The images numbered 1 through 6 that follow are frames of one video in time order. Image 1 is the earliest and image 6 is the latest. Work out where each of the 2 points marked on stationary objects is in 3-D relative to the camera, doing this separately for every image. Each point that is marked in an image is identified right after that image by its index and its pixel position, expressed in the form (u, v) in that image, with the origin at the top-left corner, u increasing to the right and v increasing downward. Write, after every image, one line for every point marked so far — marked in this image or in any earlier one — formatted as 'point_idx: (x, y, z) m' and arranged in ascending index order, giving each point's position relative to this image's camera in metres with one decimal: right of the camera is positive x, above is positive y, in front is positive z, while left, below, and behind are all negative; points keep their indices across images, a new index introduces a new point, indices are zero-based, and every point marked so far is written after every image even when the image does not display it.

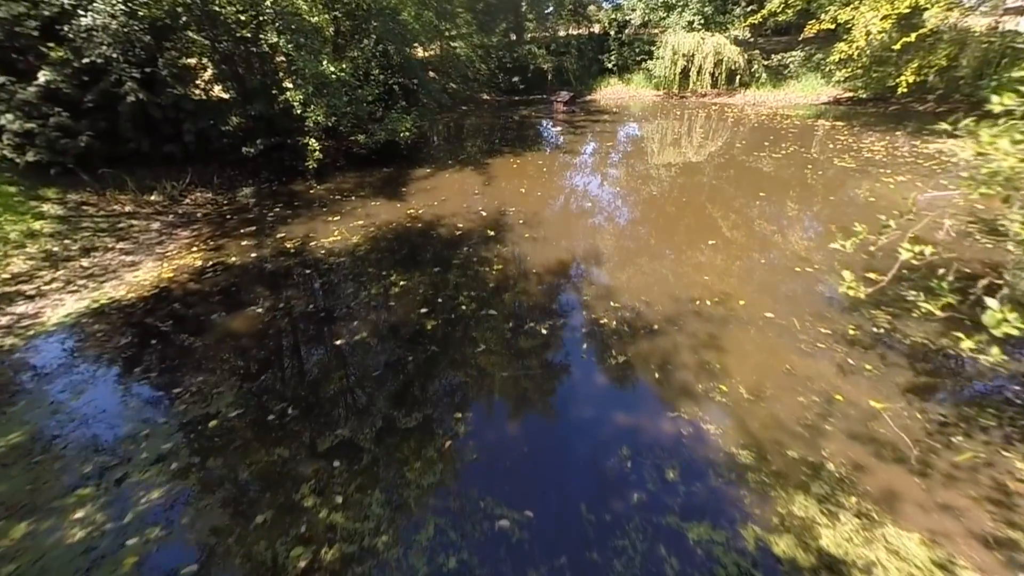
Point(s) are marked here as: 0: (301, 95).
0: (-9.7, +8.7, +8.1) m
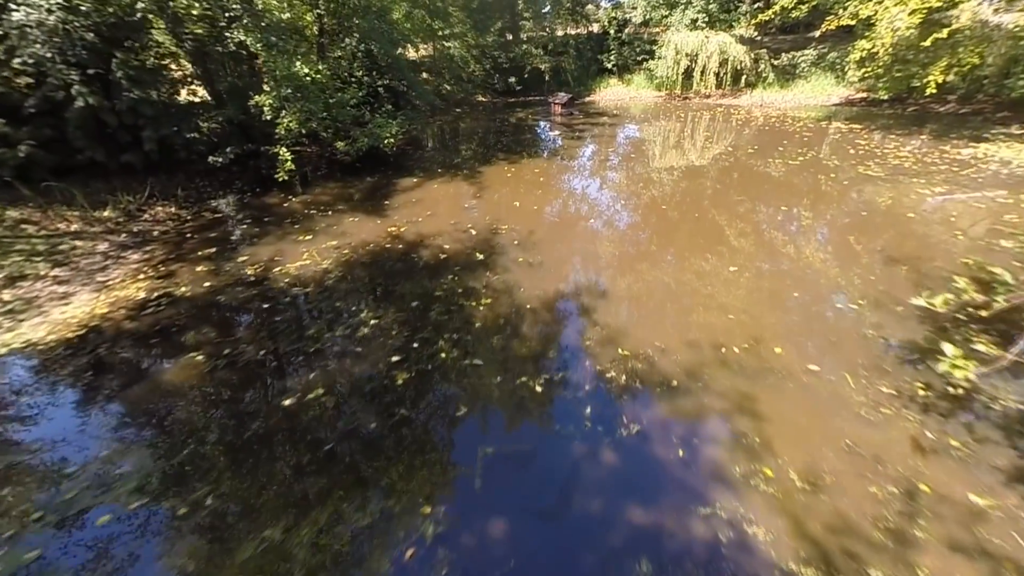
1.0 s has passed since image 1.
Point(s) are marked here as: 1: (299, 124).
0: (-9.9, +7.7, +7.3) m
1: (-9.4, +7.2, +7.8) m
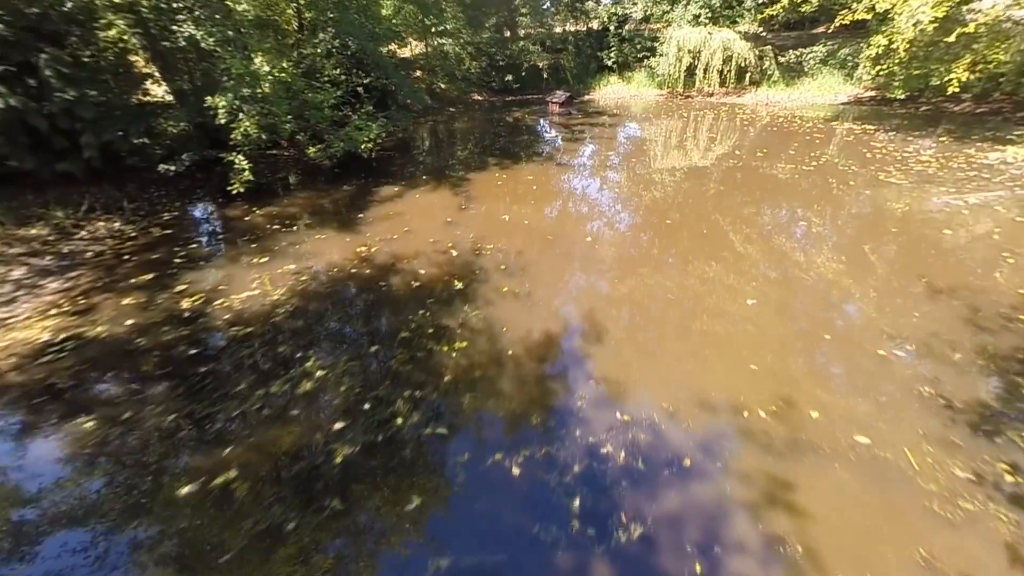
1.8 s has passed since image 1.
0: (-10.4, +6.8, +6.5) m
1: (-9.9, +6.3, +7.0) m
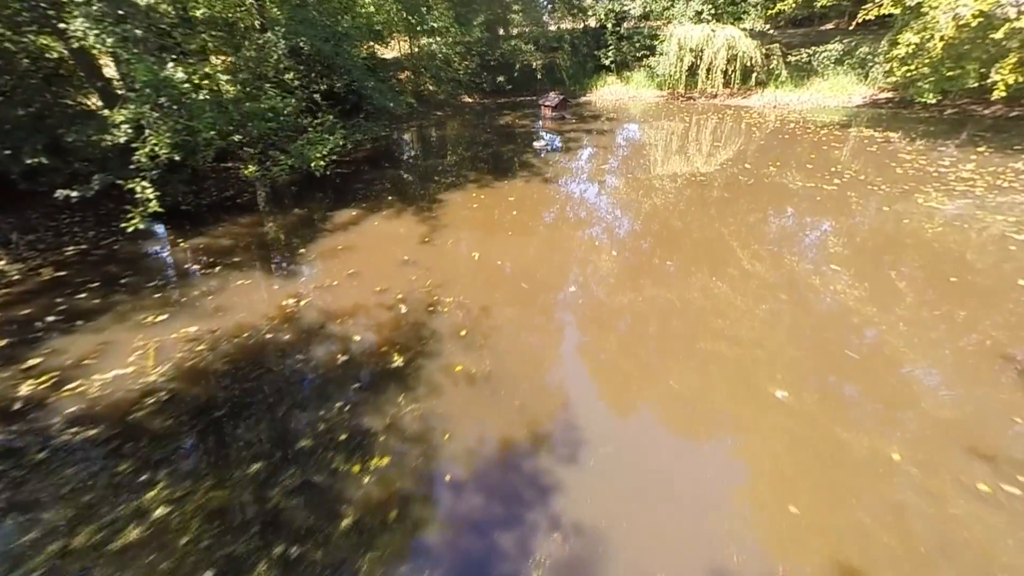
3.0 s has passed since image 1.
0: (-11.4, +5.2, +5.4) m
1: (-10.9, +4.7, +5.8) m
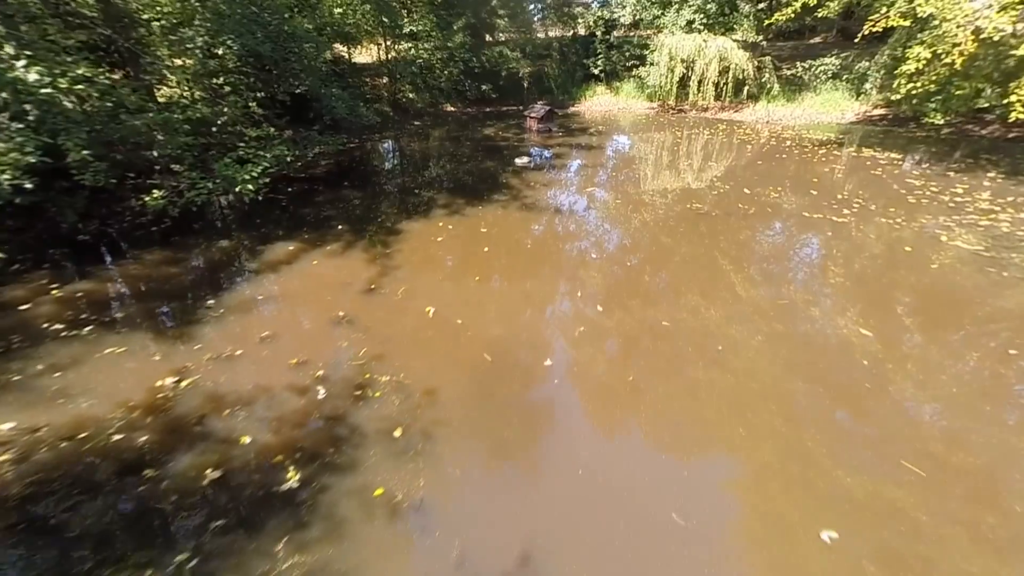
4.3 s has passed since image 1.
0: (-12.3, +3.6, +4.1) m
1: (-11.8, +3.1, +4.6) m
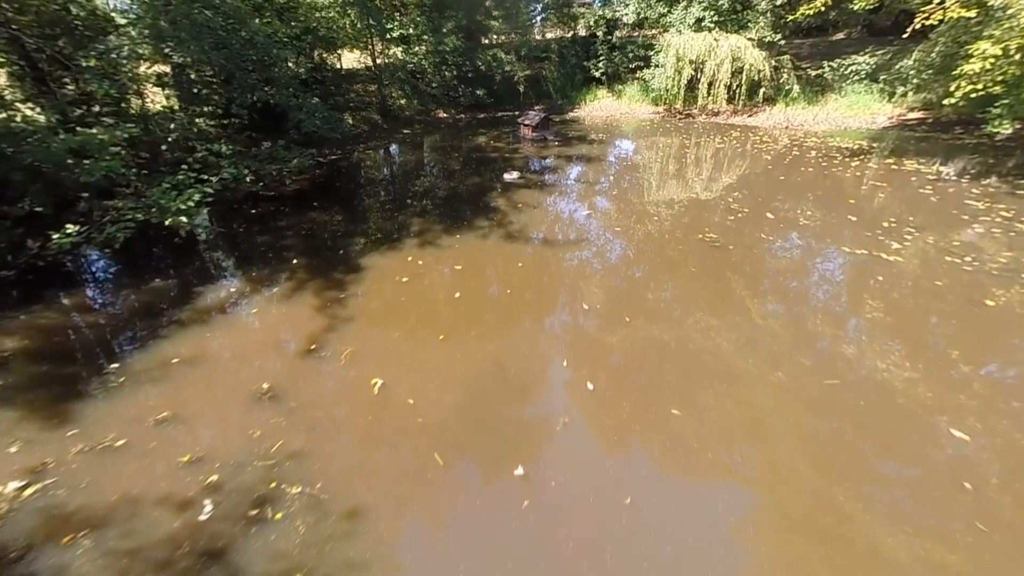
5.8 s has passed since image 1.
0: (-13.0, +2.4, +3.4) m
1: (-12.5, +1.8, +3.9) m
